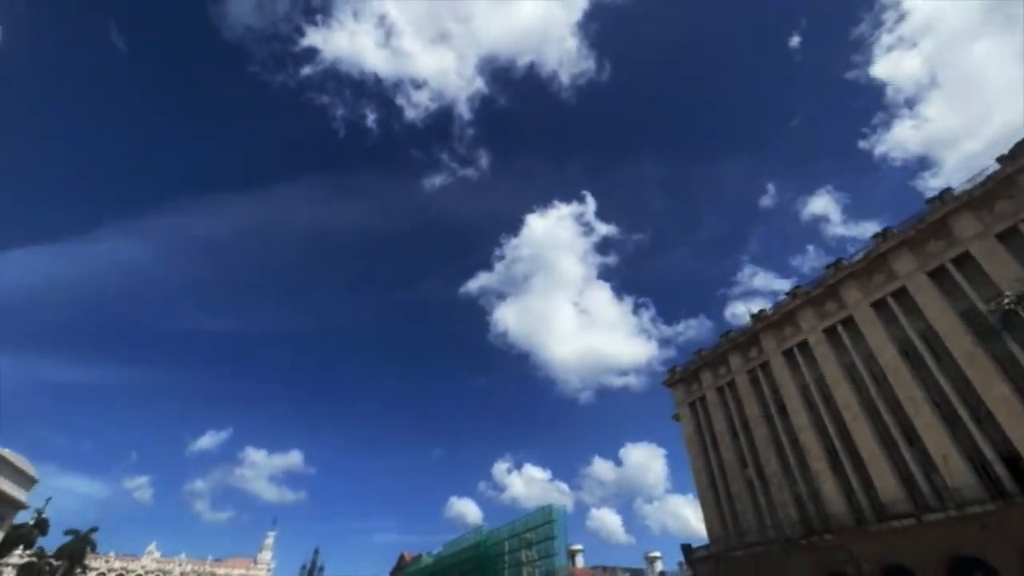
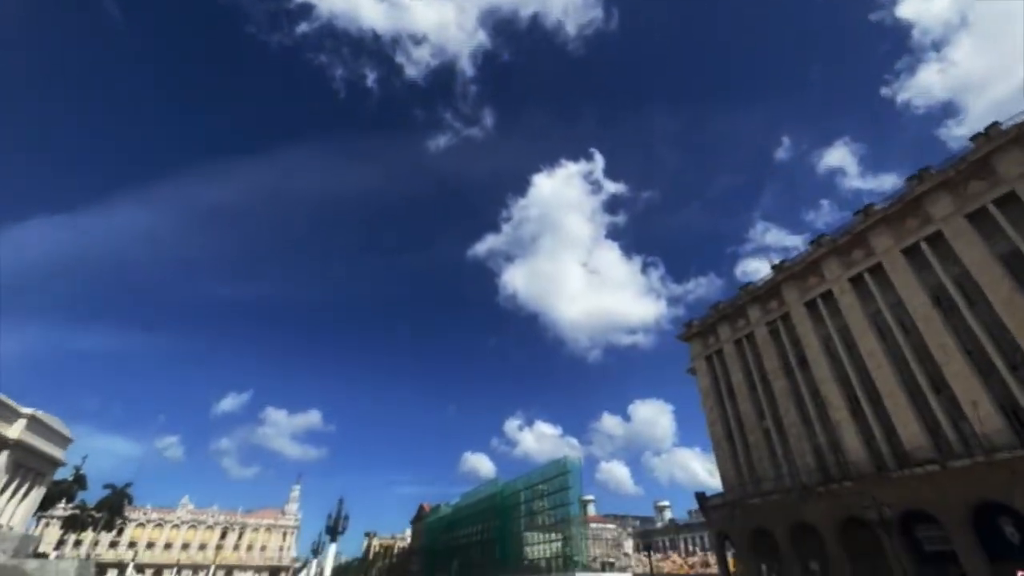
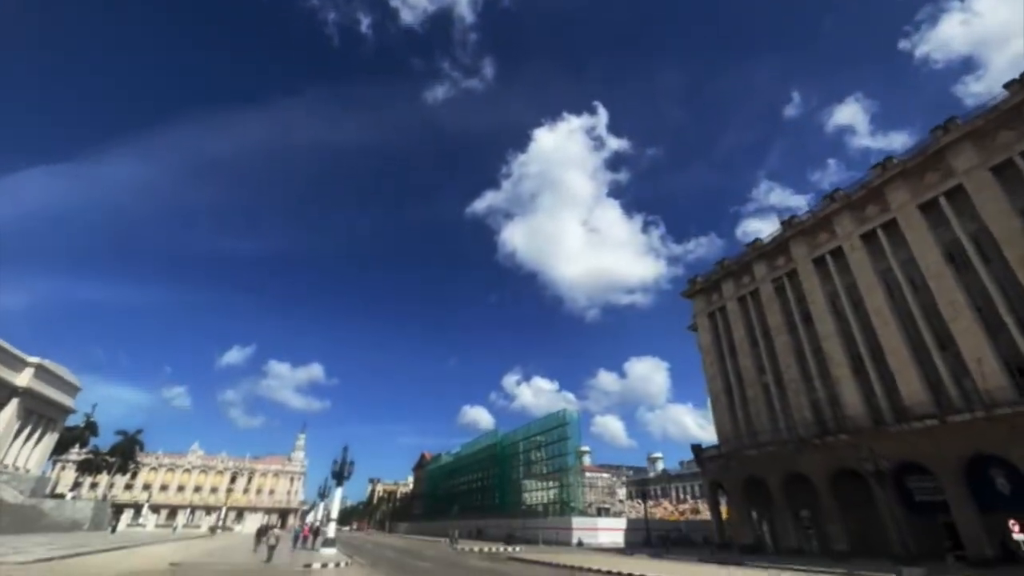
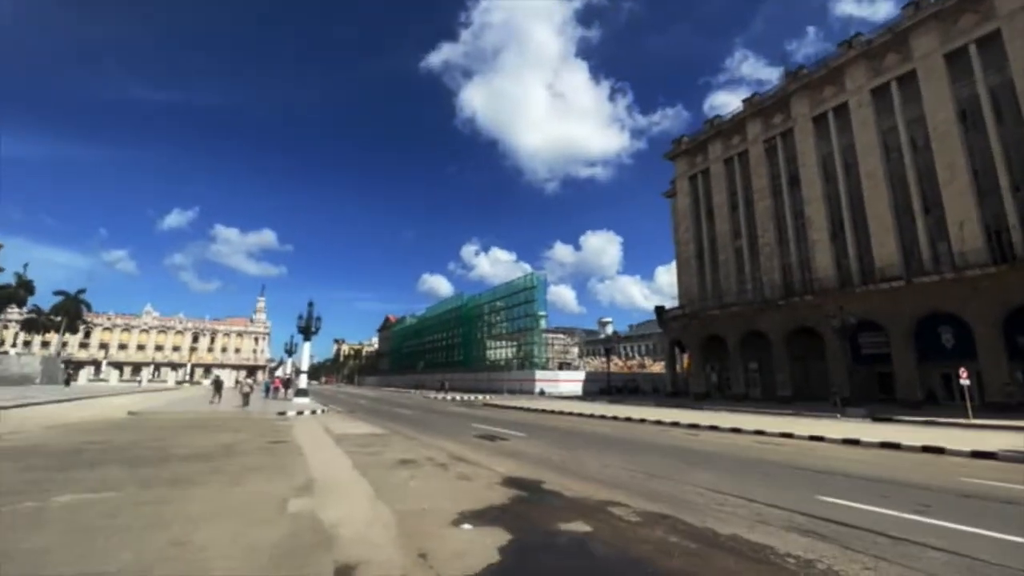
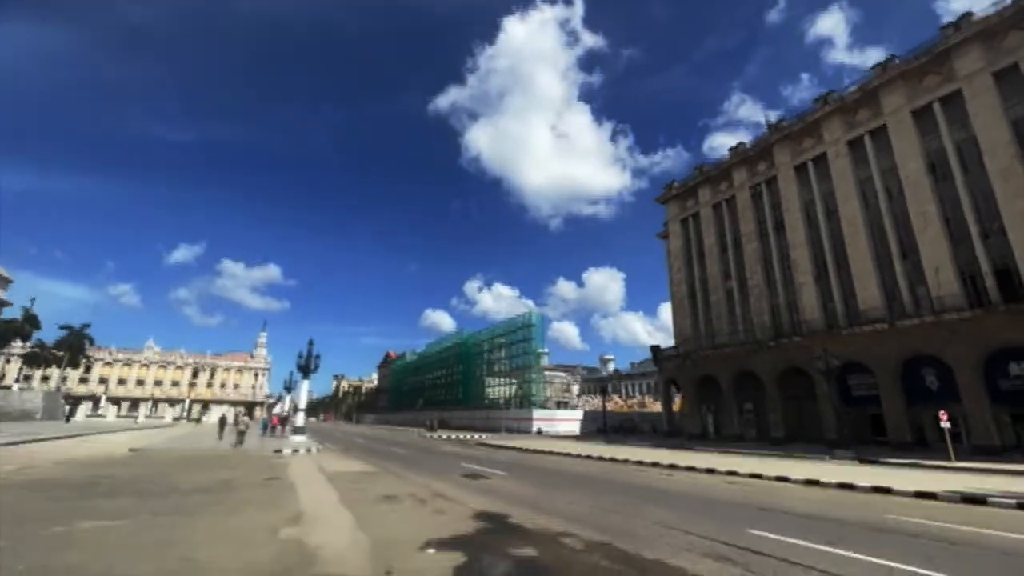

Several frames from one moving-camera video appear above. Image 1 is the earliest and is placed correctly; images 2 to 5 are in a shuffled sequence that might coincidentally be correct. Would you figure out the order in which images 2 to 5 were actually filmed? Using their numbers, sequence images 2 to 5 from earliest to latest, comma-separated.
2, 3, 5, 4
